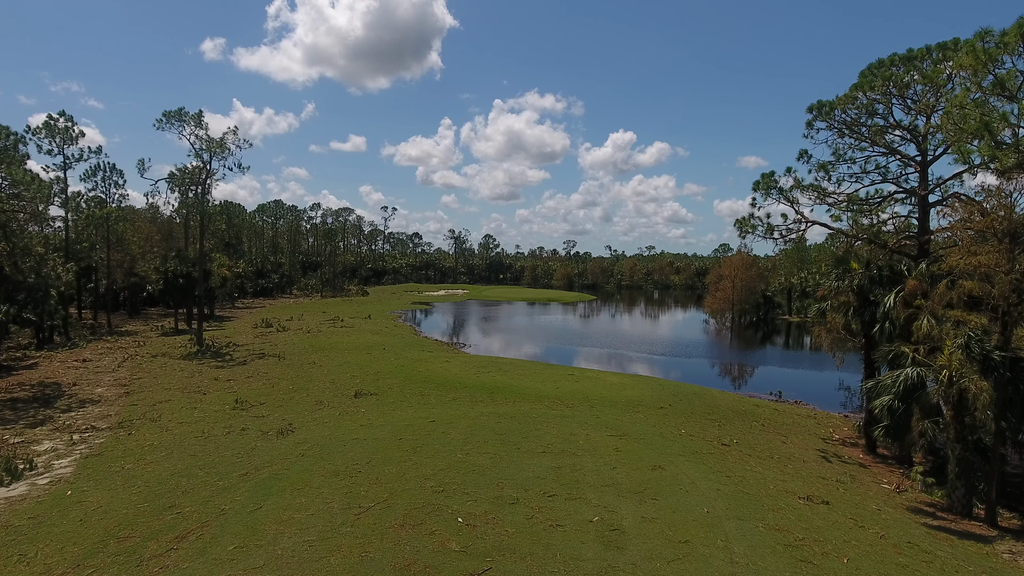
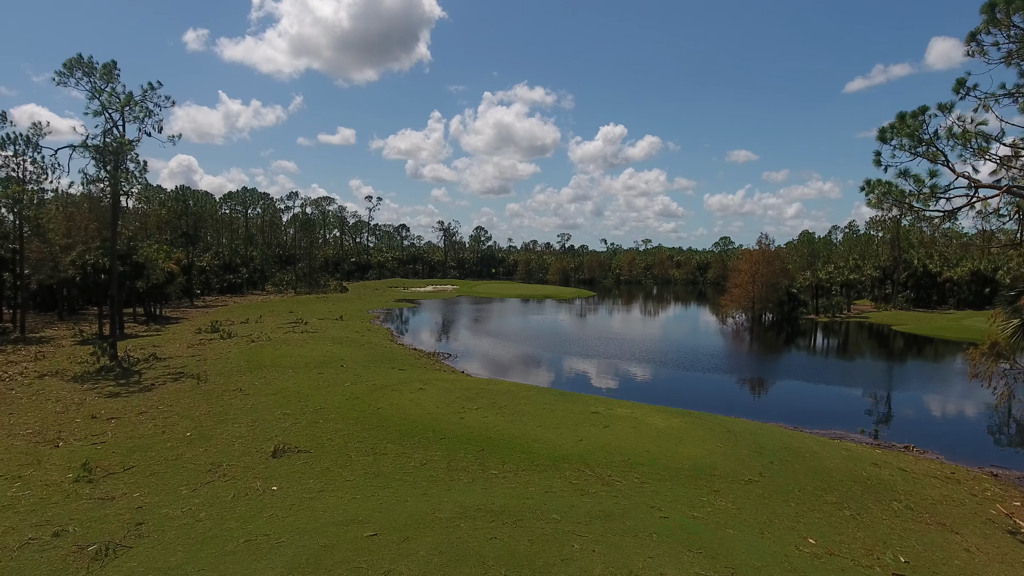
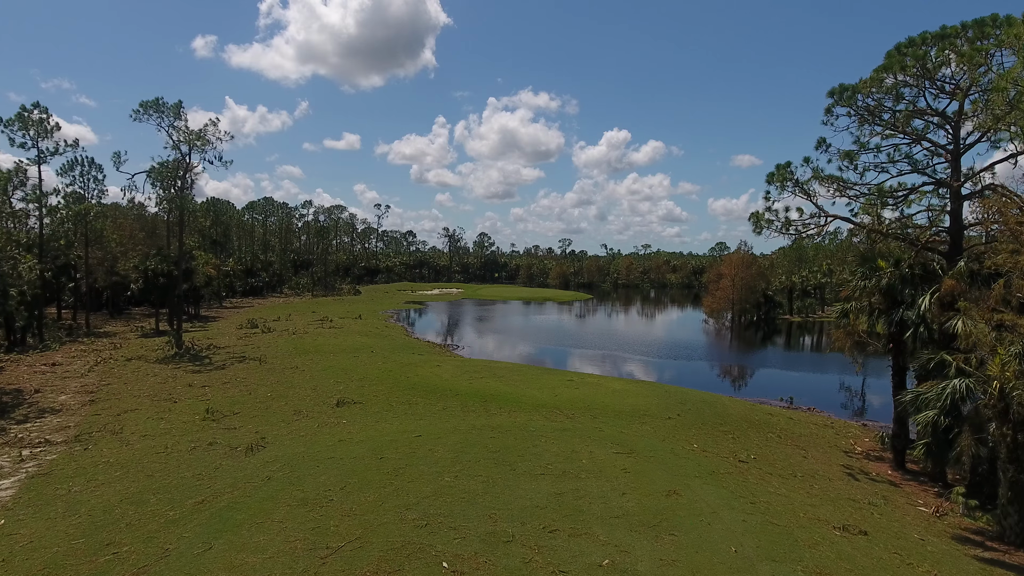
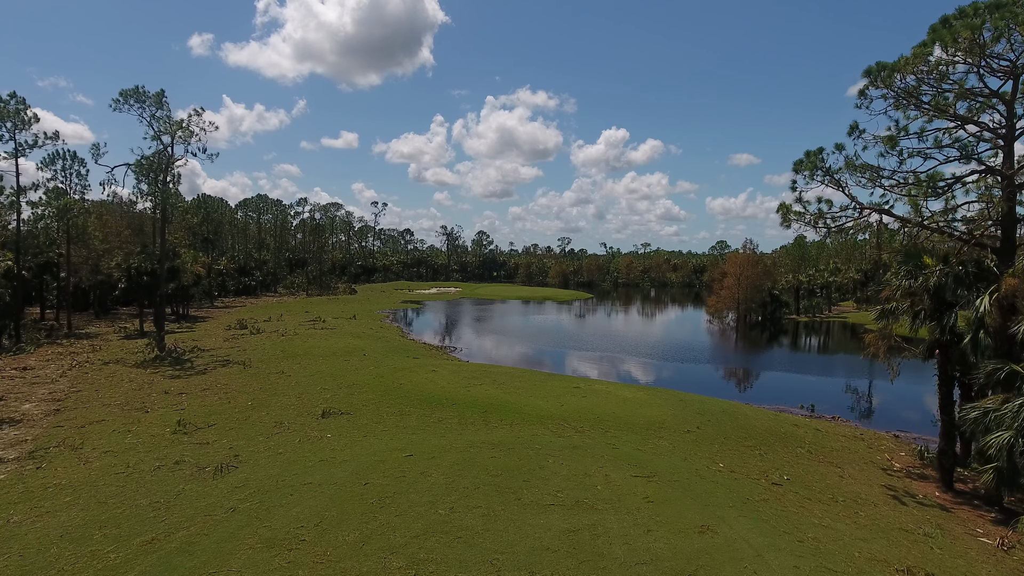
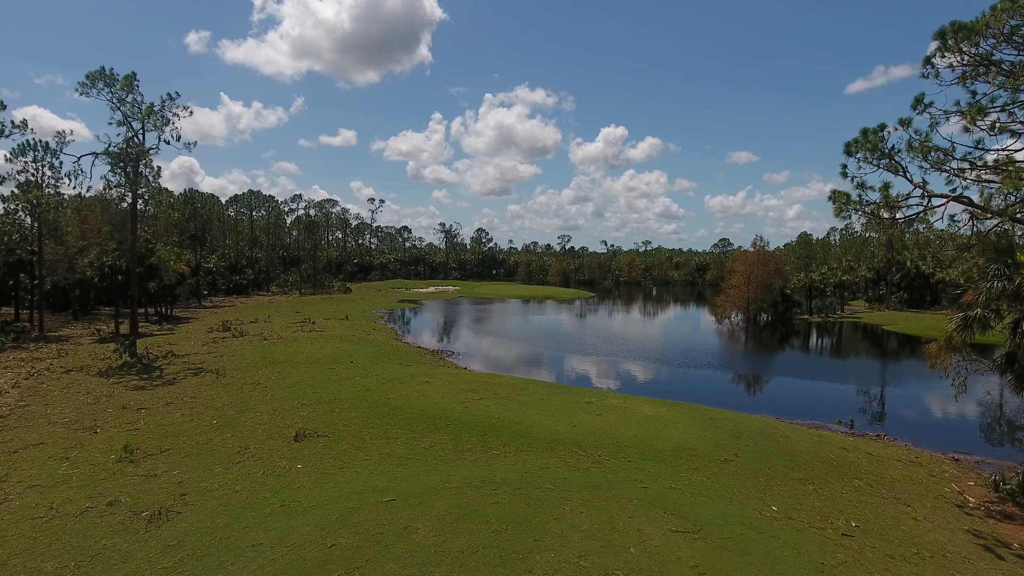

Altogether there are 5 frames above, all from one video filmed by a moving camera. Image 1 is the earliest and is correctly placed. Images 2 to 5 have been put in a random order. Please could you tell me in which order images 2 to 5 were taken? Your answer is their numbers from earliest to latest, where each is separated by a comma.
3, 4, 5, 2
